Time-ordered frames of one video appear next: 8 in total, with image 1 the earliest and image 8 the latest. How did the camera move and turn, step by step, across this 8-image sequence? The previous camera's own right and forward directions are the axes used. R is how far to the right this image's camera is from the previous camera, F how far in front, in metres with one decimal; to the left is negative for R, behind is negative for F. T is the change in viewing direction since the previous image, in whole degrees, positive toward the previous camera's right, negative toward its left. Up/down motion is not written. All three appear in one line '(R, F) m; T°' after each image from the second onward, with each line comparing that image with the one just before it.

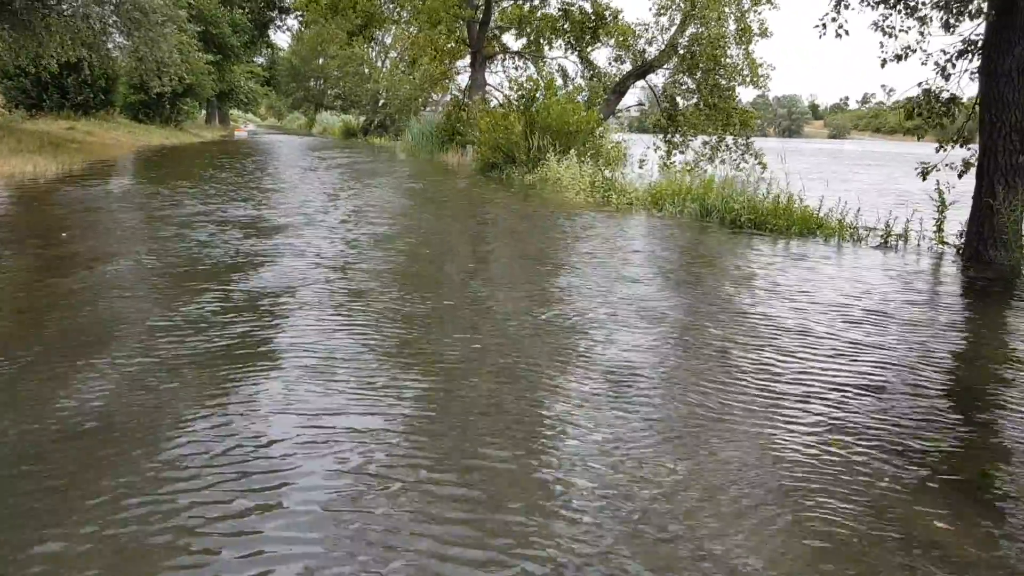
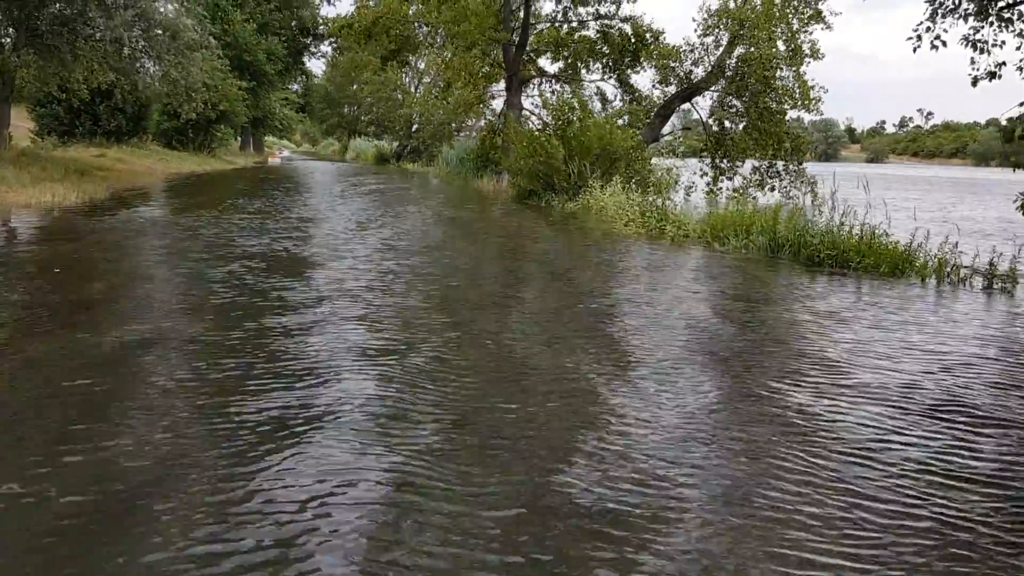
(-0.1, +0.8) m; -2°
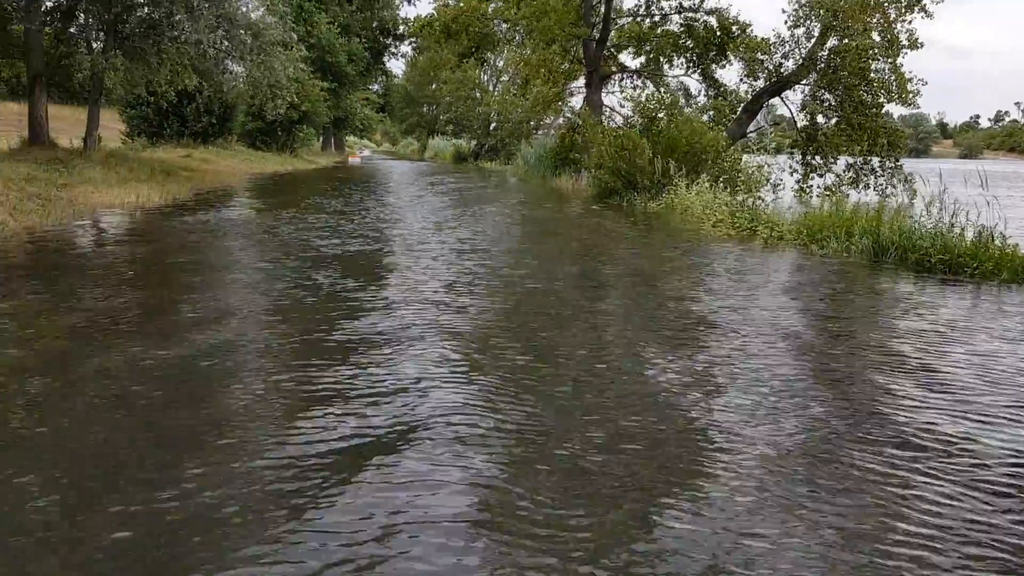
(0.0, +0.3) m; -5°
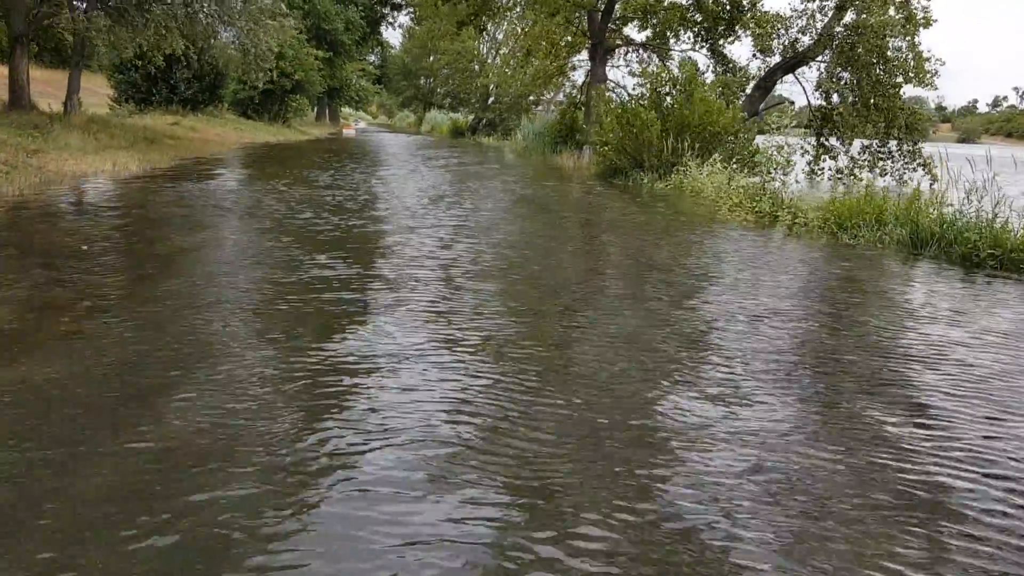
(-0.1, +0.6) m; 0°
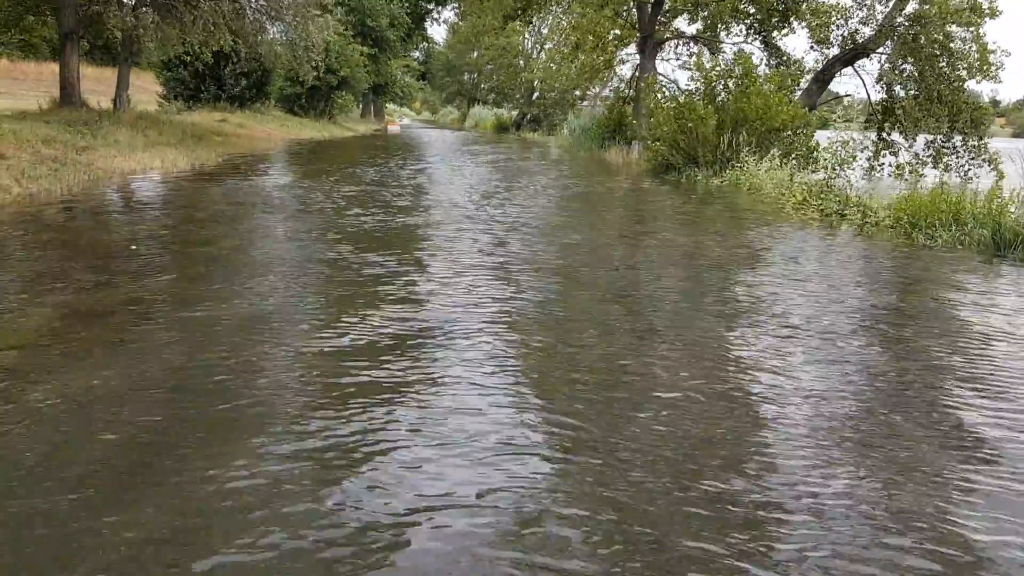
(-0.1, +0.2) m; -3°
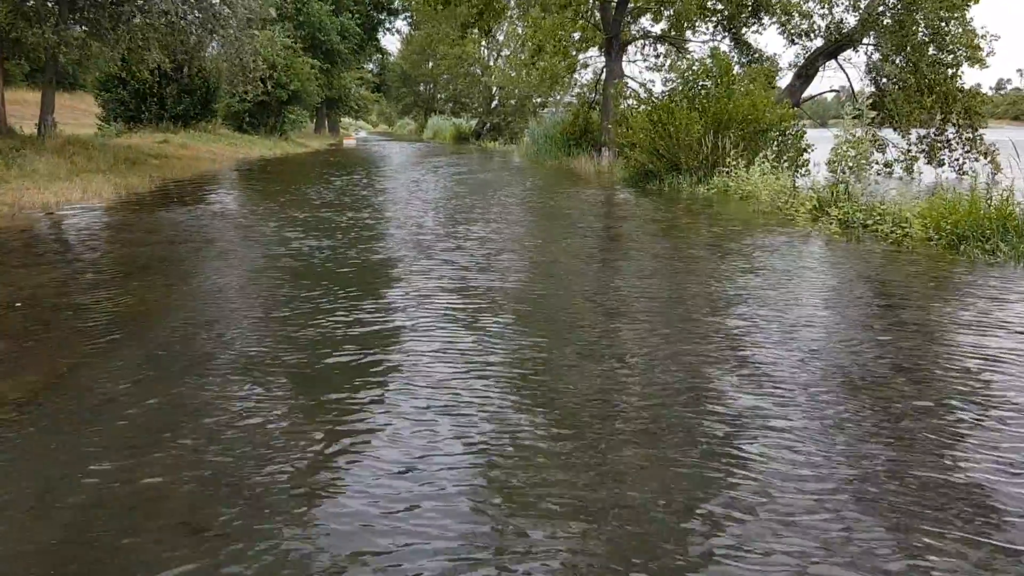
(-0.1, +1.0) m; +2°
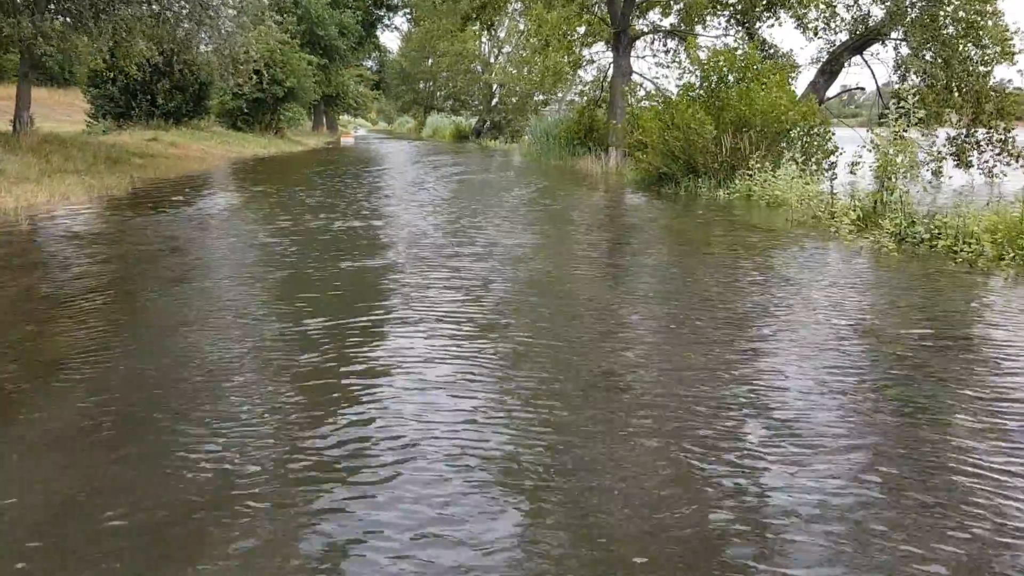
(-0.1, +0.8) m; 0°
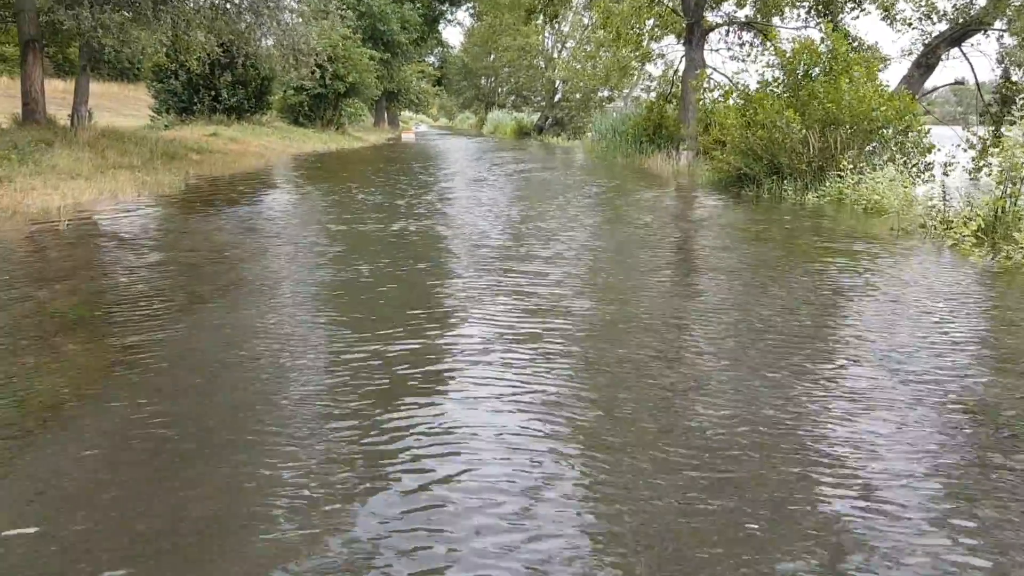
(-0.1, +0.6) m; -4°
